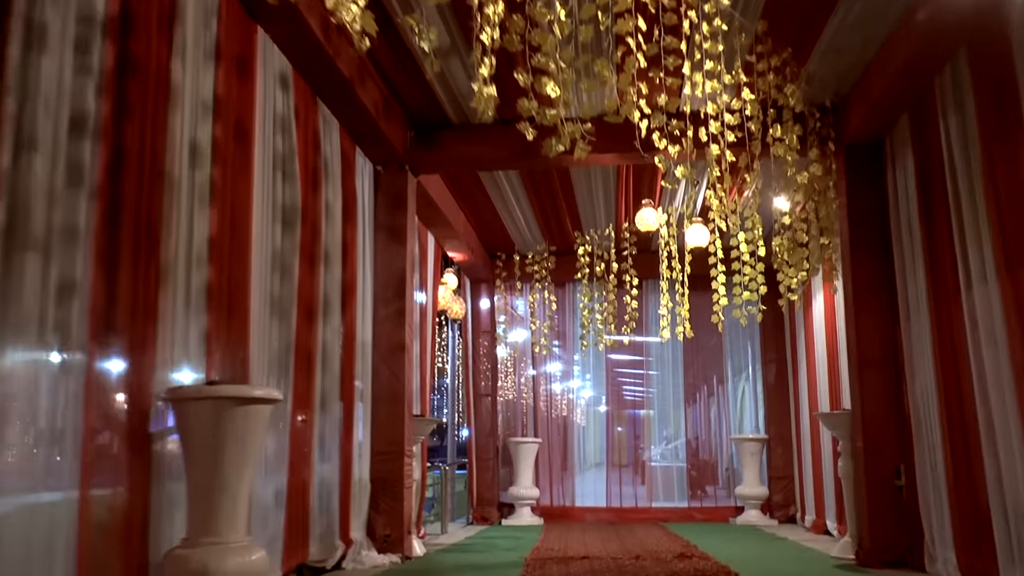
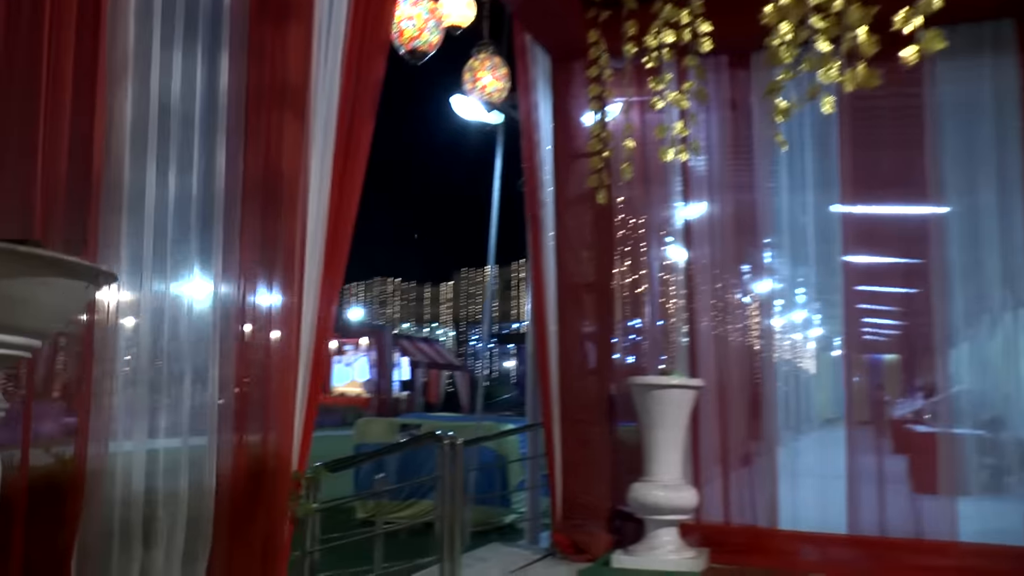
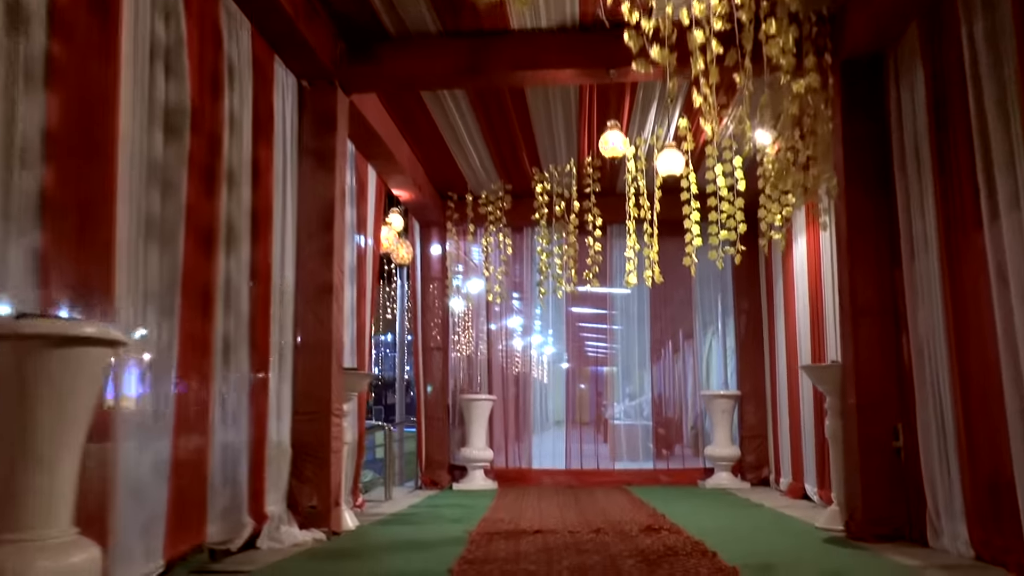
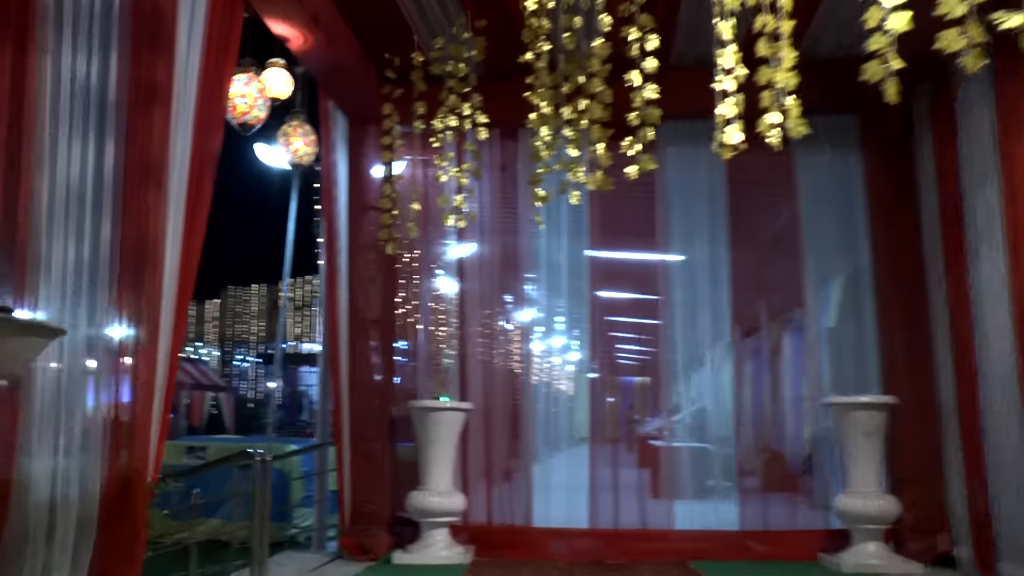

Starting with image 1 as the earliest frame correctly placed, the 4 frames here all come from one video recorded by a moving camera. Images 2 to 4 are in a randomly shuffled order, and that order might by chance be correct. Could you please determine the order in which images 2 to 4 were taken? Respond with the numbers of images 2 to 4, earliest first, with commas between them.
3, 4, 2
